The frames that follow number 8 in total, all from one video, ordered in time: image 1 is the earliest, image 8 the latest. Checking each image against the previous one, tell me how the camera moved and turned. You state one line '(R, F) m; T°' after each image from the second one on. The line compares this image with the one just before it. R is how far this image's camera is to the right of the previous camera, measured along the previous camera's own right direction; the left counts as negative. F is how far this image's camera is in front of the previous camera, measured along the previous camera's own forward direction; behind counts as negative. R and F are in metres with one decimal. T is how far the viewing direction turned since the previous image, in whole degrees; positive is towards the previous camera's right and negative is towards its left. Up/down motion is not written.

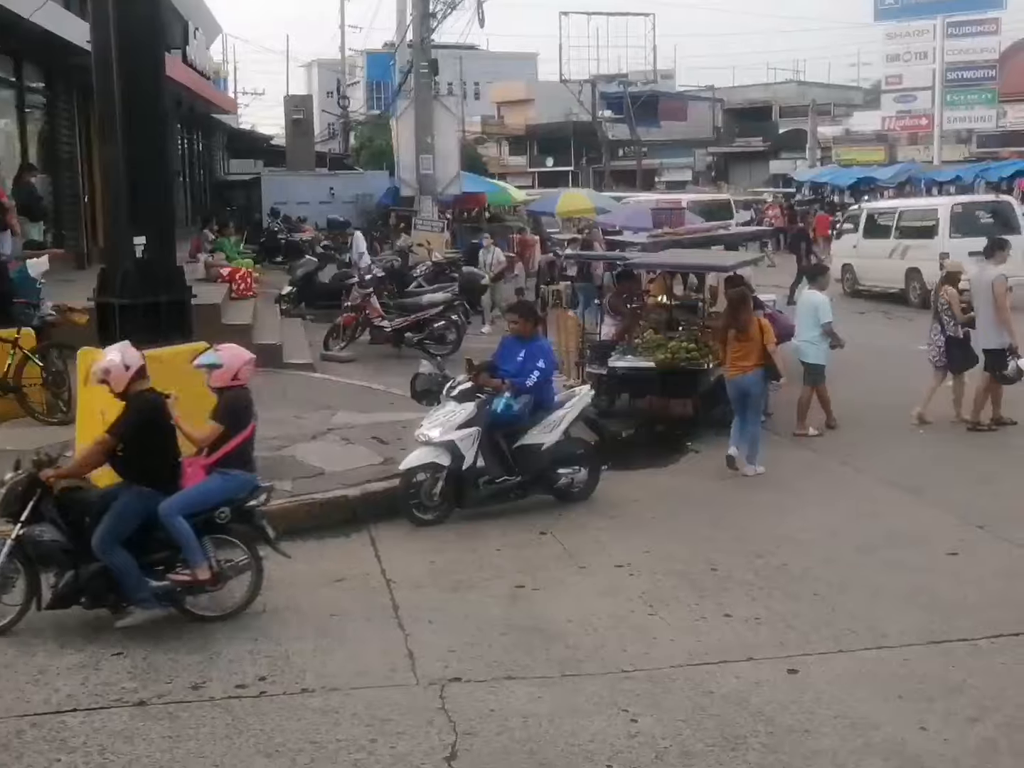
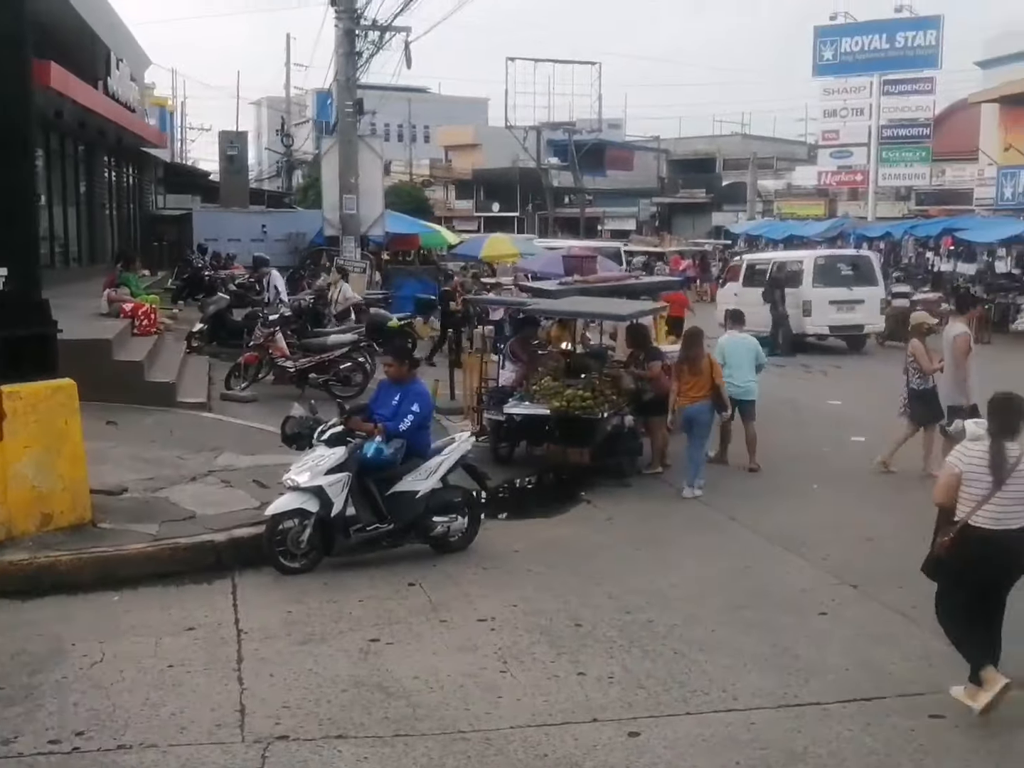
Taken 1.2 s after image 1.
(+0.5, +0.1) m; +3°
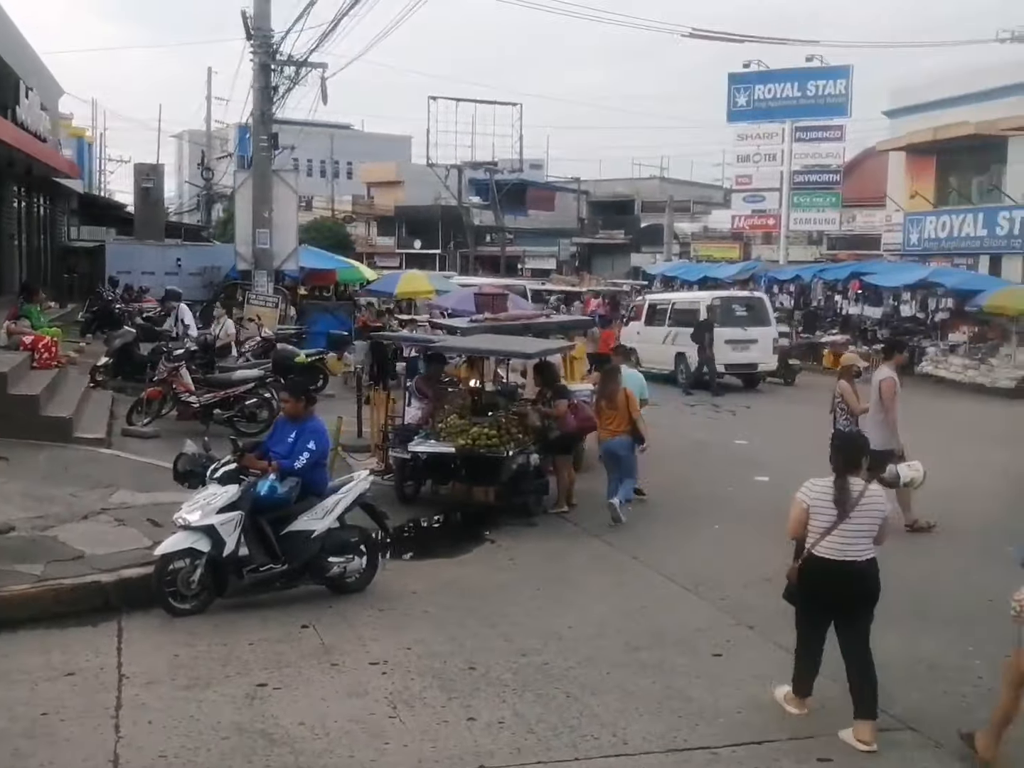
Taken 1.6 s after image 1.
(+0.2, 0.0) m; +4°
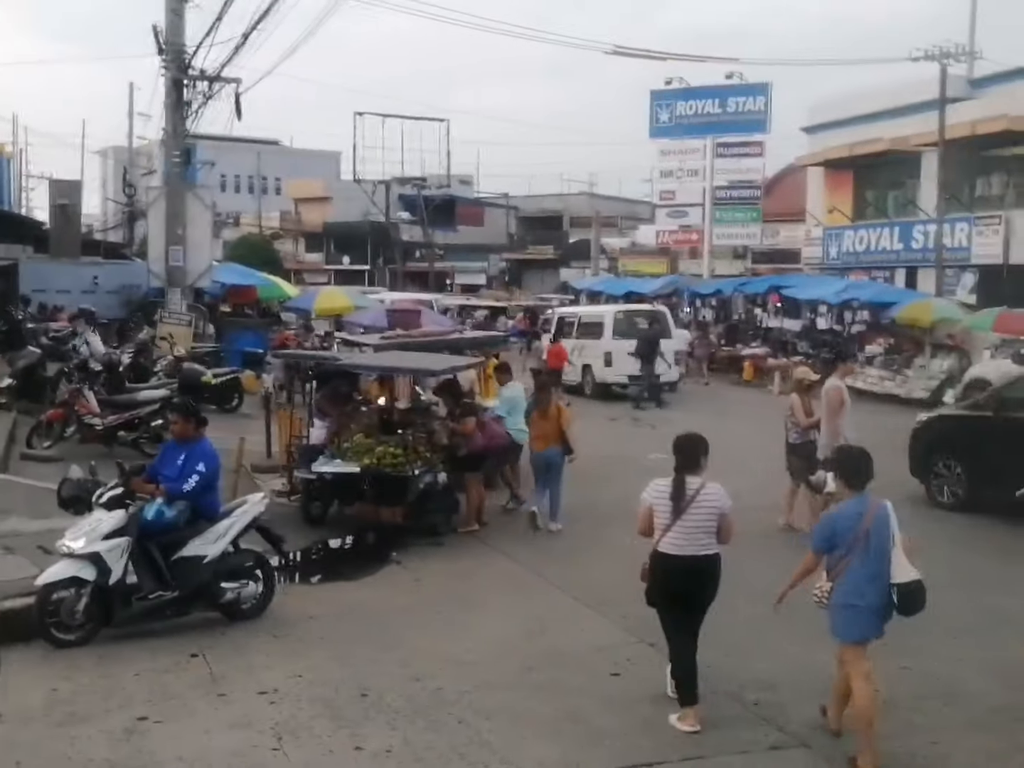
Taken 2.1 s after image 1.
(+0.3, +0.1) m; +3°
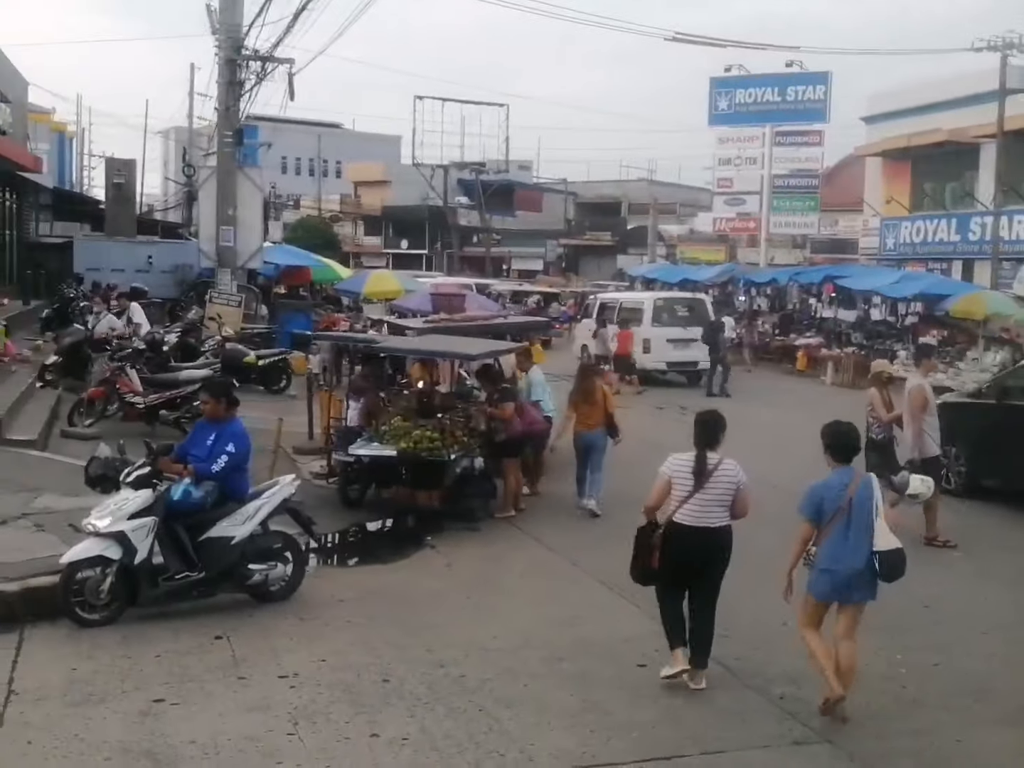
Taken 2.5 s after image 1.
(+0.2, +0.1) m; -3°
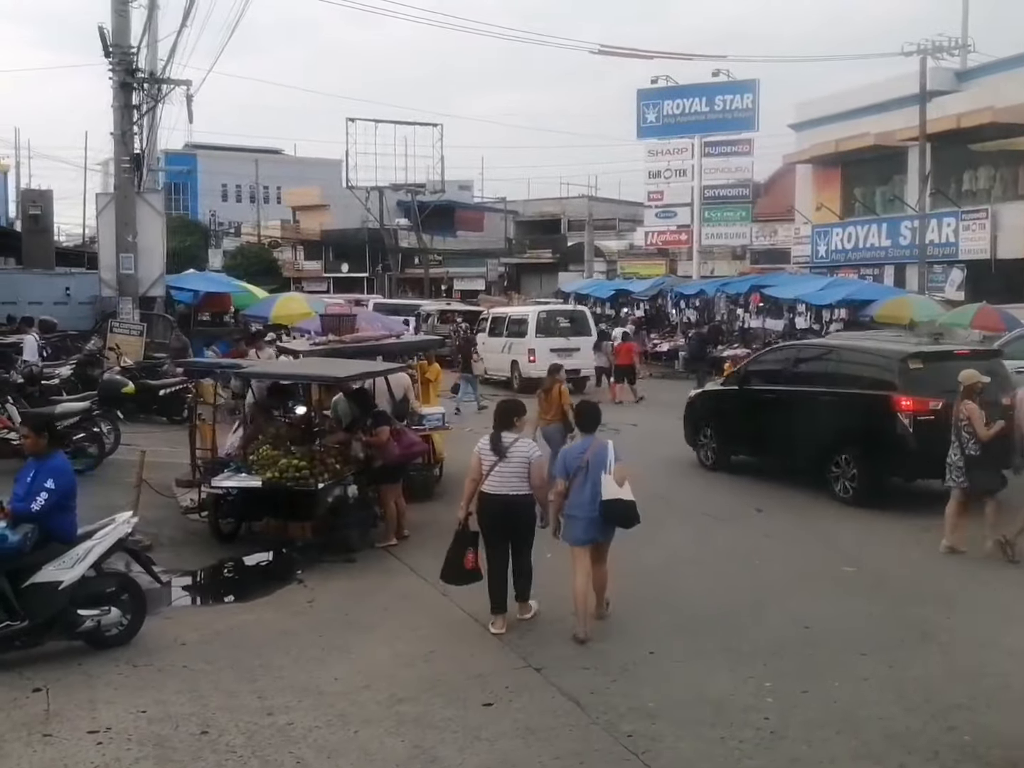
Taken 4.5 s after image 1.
(+0.7, +0.4) m; +2°
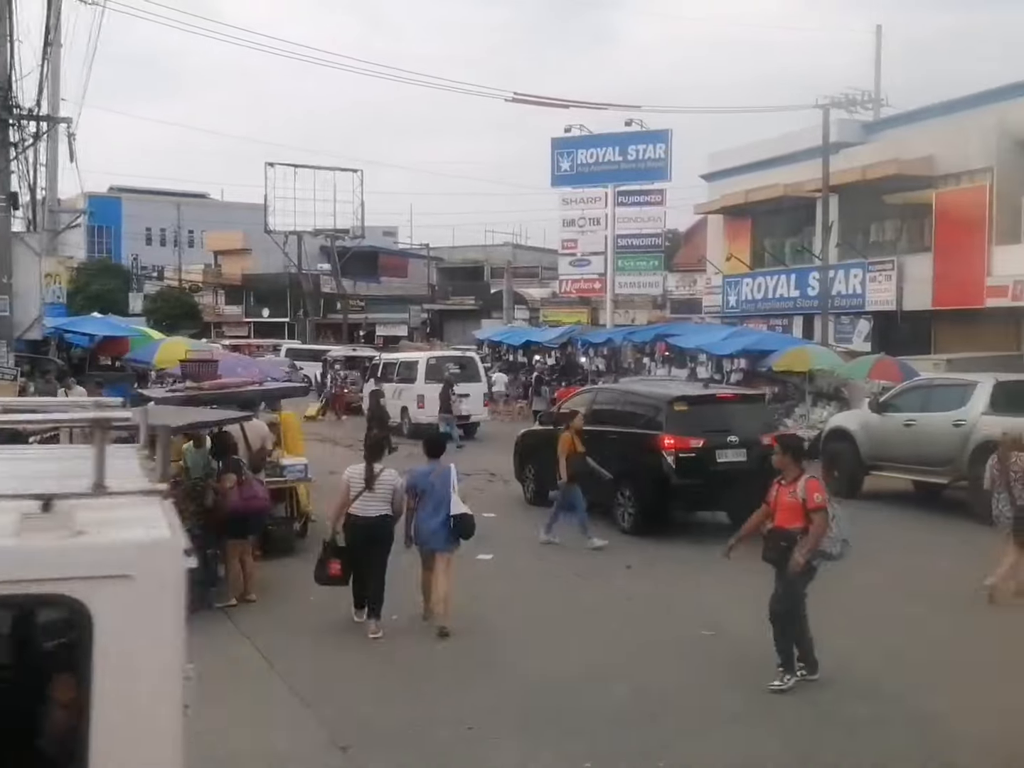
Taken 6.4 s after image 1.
(+0.7, +0.4) m; +3°
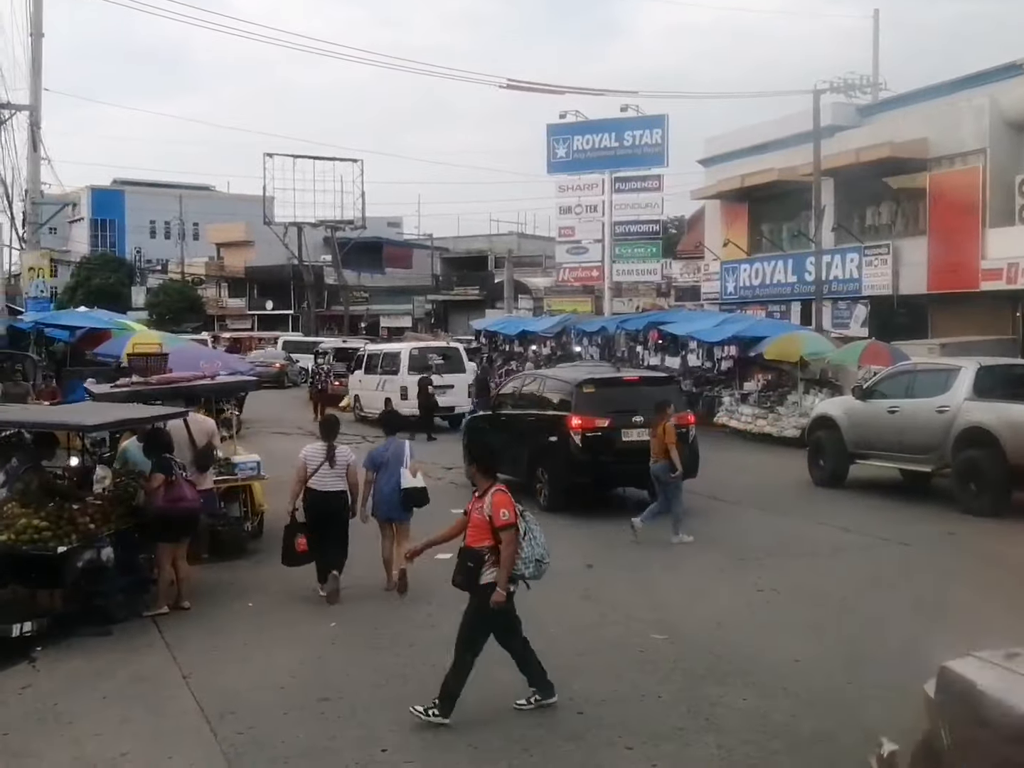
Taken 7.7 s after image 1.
(+0.5, +0.5) m; -1°
